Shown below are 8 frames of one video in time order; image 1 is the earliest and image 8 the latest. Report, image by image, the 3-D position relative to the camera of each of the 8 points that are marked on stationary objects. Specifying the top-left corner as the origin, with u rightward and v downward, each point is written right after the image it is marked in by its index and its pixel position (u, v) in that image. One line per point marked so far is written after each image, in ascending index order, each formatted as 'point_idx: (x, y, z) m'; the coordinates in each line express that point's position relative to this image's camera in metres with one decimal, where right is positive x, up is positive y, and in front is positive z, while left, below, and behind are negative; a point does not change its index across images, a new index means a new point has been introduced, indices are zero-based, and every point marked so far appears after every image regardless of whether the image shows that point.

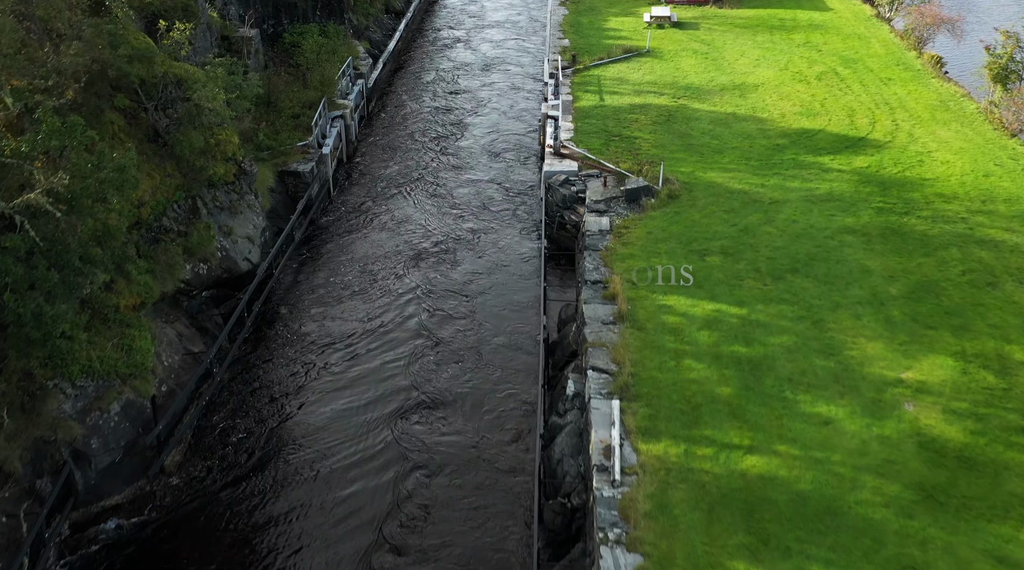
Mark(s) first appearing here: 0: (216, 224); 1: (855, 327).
0: (-6.2, +1.3, +19.7) m
1: (+6.0, -0.7, +16.5) m
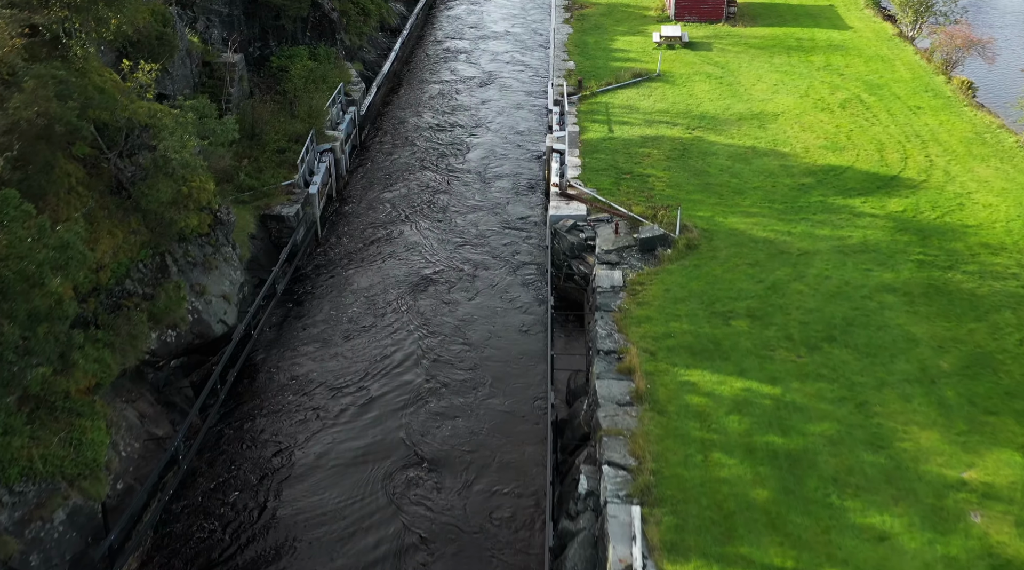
0: (-6.1, +0.1, +17.8) m
1: (+6.1, -2.0, +14.6) m
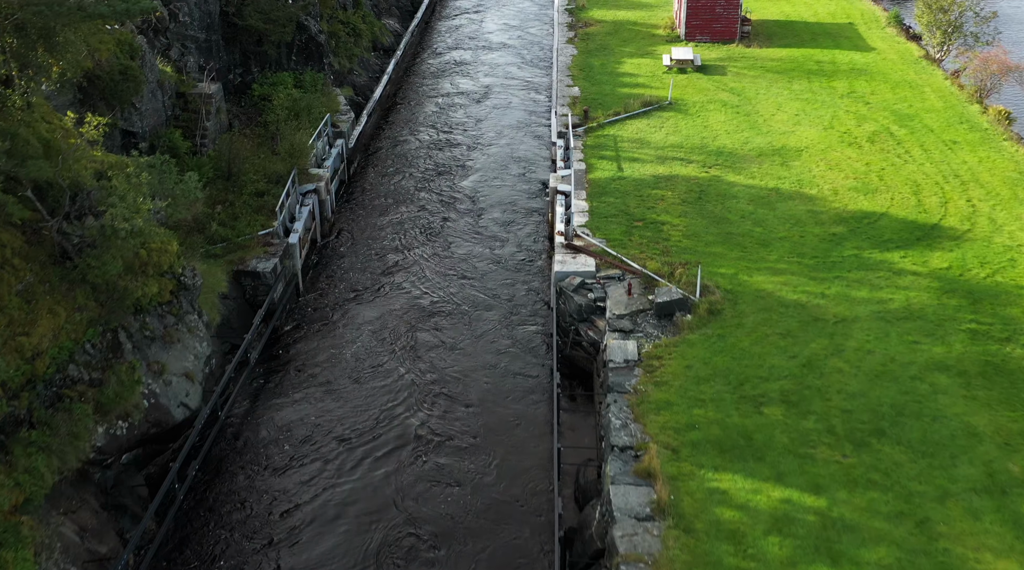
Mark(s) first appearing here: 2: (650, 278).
0: (-6.1, -1.3, +15.7) m
1: (+6.1, -3.3, +12.4) m
2: (+2.8, +0.1, +18.9) m
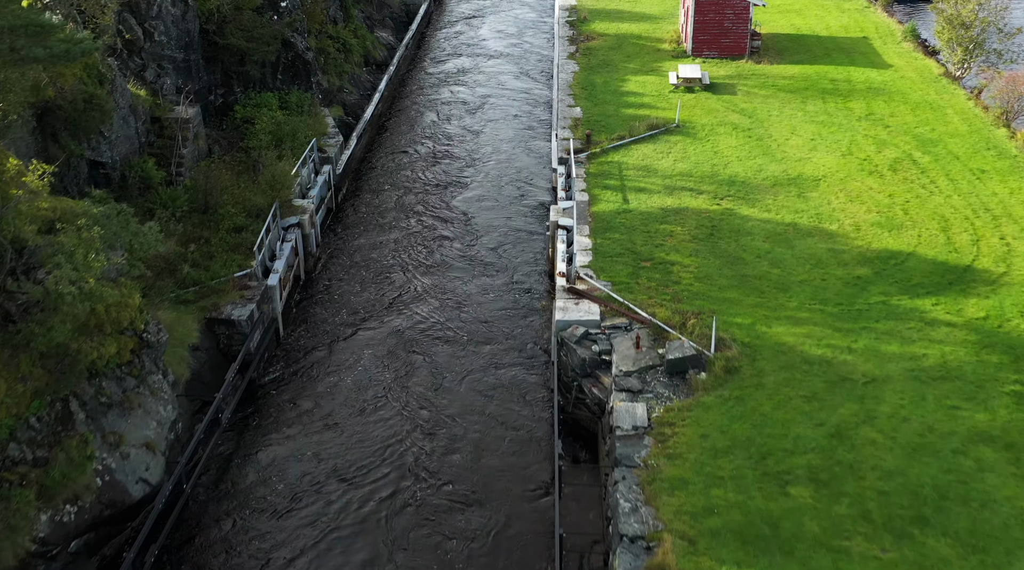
0: (-6.2, -2.2, +14.1) m
1: (+6.1, -4.2, +10.8) m
2: (+2.7, -0.8, +17.3) m
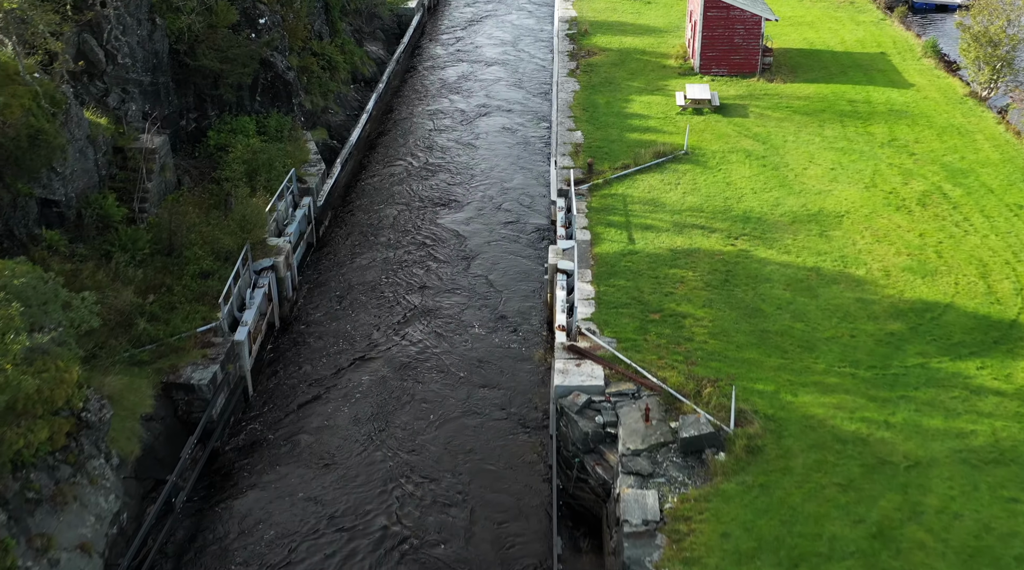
0: (-6.3, -3.2, +12.1) m
1: (+6.0, -5.2, +8.9) m
2: (+2.6, -1.8, +15.4) m
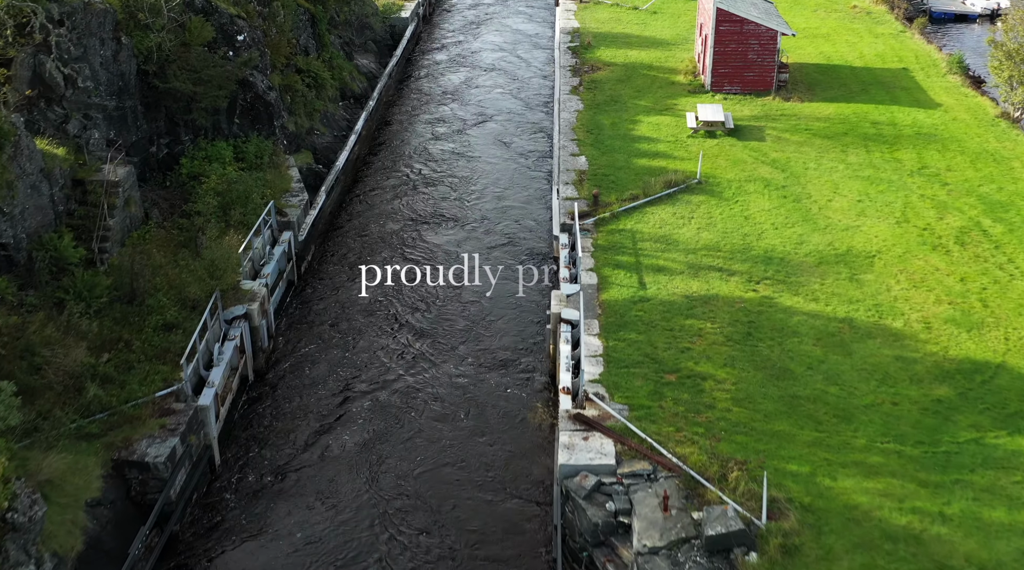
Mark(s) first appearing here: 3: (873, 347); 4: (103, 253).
0: (-6.3, -4.2, +10.2) m
1: (+5.9, -6.2, +7.0) m
2: (+2.6, -2.8, +13.5) m
3: (+6.3, -1.1, +16.5) m
4: (-8.1, +0.6, +18.6) m
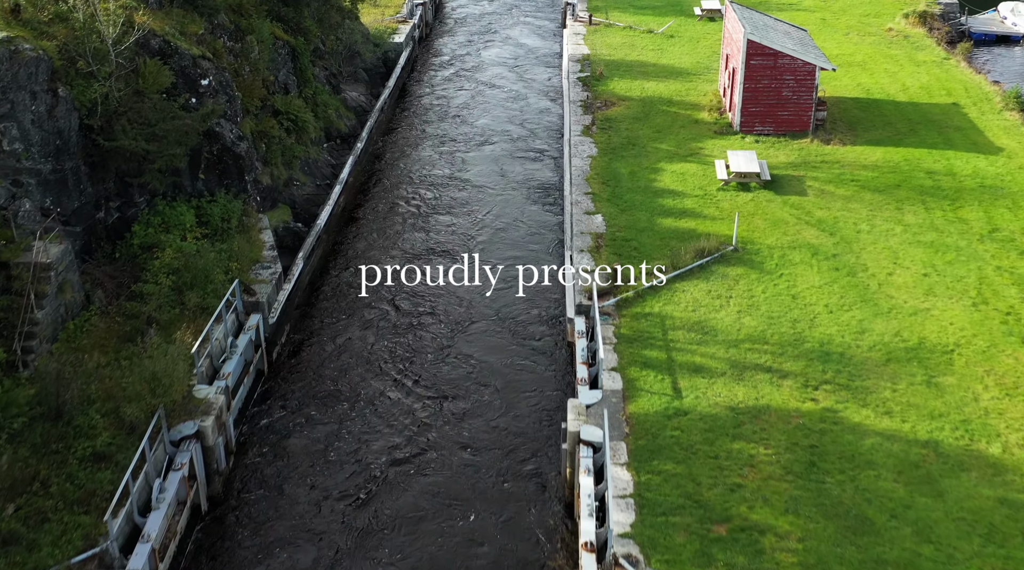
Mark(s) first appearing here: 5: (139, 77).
0: (-6.2, -6.0, +7.0) m
1: (+6.1, -7.9, +3.8) m
2: (+2.7, -4.6, +10.3) m
3: (+6.5, -2.8, +13.3) m
4: (-8.0, -1.1, +15.5) m
5: (-7.7, +4.3, +19.4) m
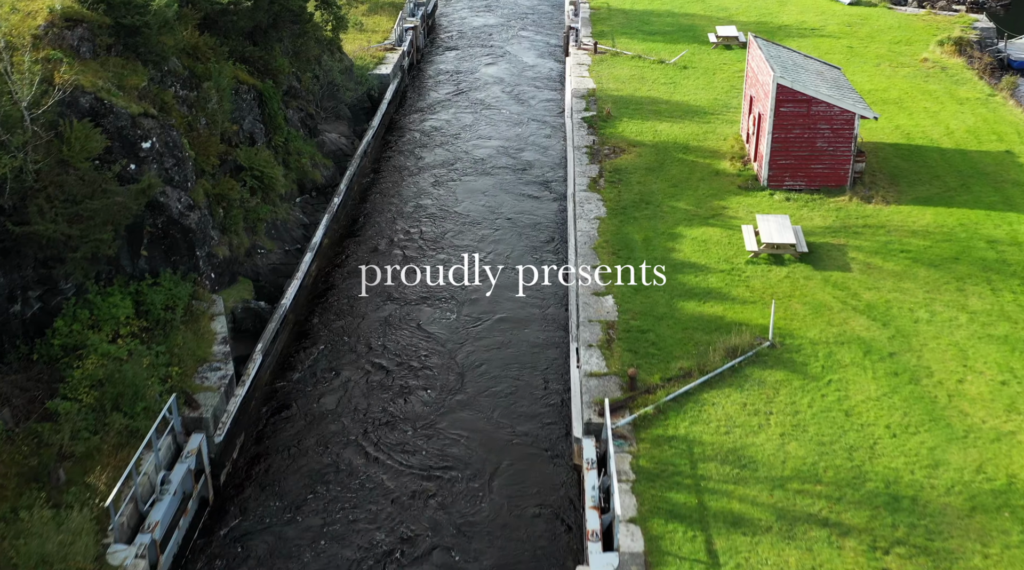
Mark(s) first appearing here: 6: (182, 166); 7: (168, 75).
0: (-6.3, -7.7, +3.9) m
1: (+6.0, -9.7, +0.6) m
2: (+2.6, -6.4, +7.1) m
3: (+6.4, -4.6, +10.2) m
4: (-8.1, -3.0, +12.3) m
5: (-7.8, +2.4, +16.3) m
6: (-6.6, +2.4, +18.6) m
7: (-7.1, +4.4, +19.4) m
